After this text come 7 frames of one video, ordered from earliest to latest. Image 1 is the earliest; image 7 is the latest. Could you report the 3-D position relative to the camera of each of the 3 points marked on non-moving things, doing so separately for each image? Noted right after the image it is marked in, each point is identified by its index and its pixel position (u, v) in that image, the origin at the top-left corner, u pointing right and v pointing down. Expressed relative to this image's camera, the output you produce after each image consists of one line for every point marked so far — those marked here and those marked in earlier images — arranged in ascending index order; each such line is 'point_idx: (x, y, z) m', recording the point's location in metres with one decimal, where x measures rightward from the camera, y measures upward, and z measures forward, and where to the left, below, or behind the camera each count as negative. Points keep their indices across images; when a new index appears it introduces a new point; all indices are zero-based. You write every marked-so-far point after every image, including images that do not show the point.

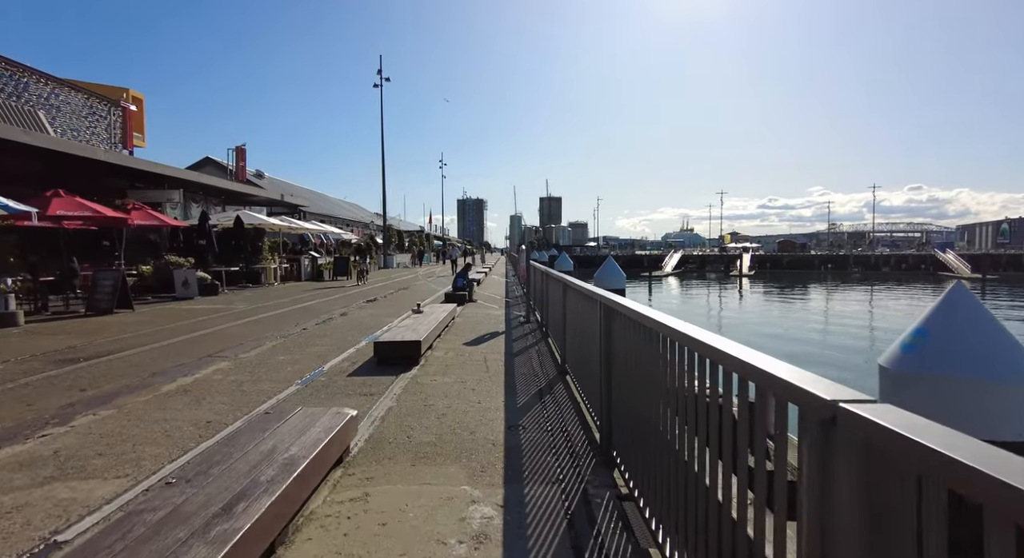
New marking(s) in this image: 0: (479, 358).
0: (-0.5, -1.3, +8.2) m
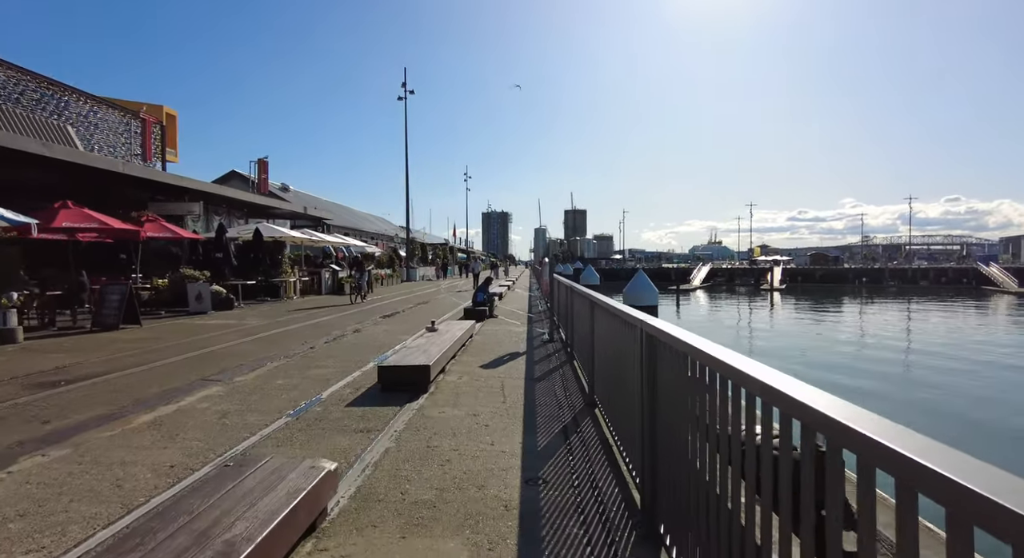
0: (-0.2, -1.6, +7.3) m
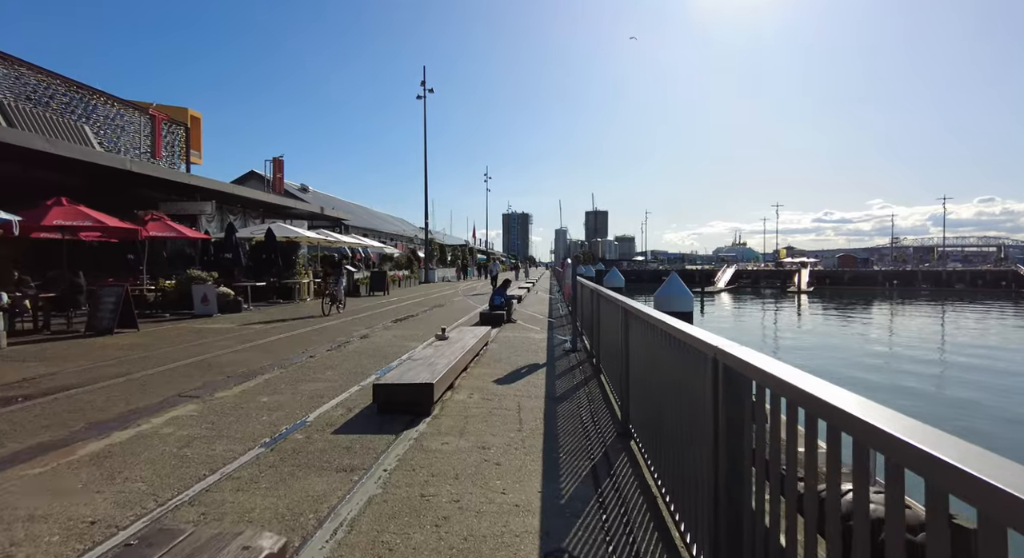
0: (0.0, -1.6, +6.3) m
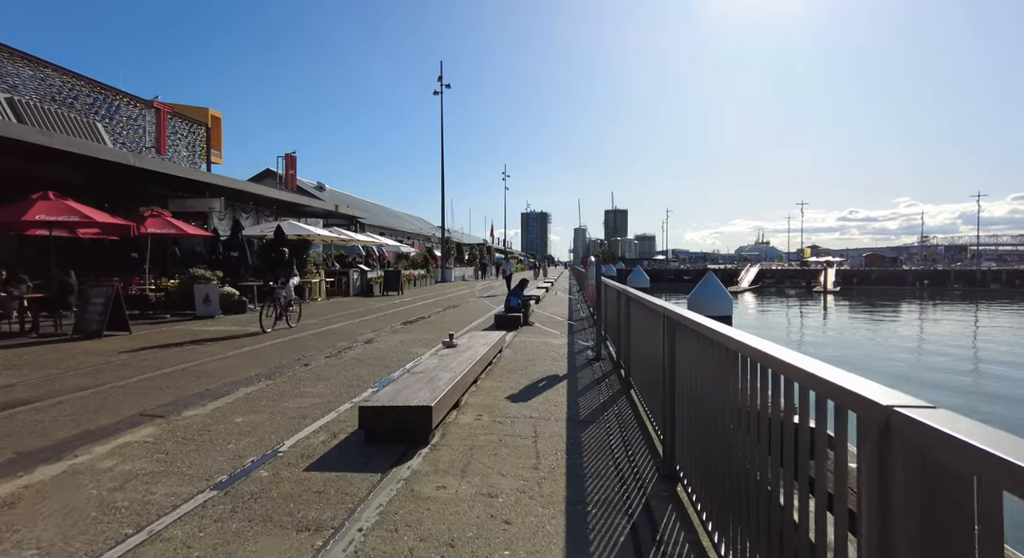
0: (+0.2, -1.6, +5.2) m
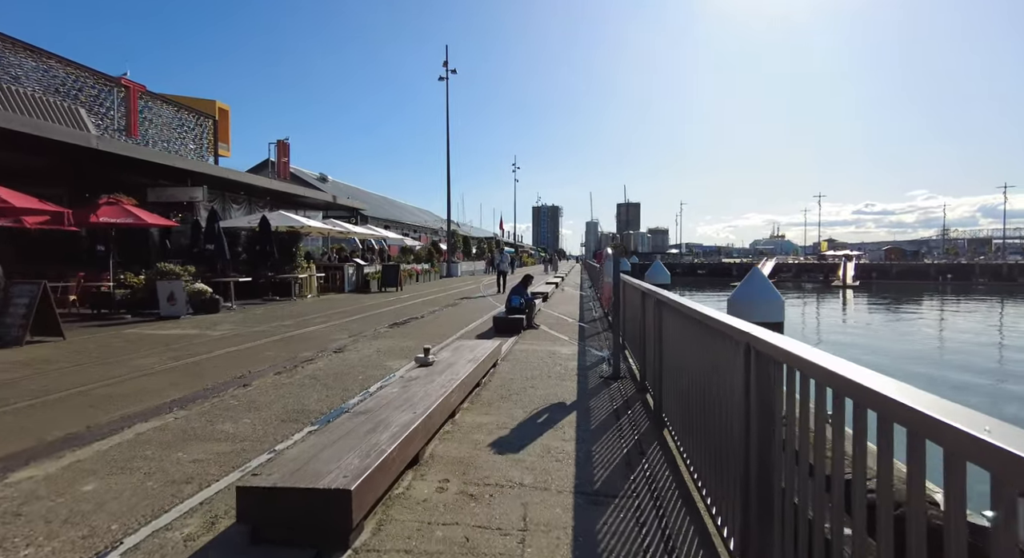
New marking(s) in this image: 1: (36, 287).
0: (0.0, -1.6, +3.4) m
1: (-8.6, -0.1, +8.9) m
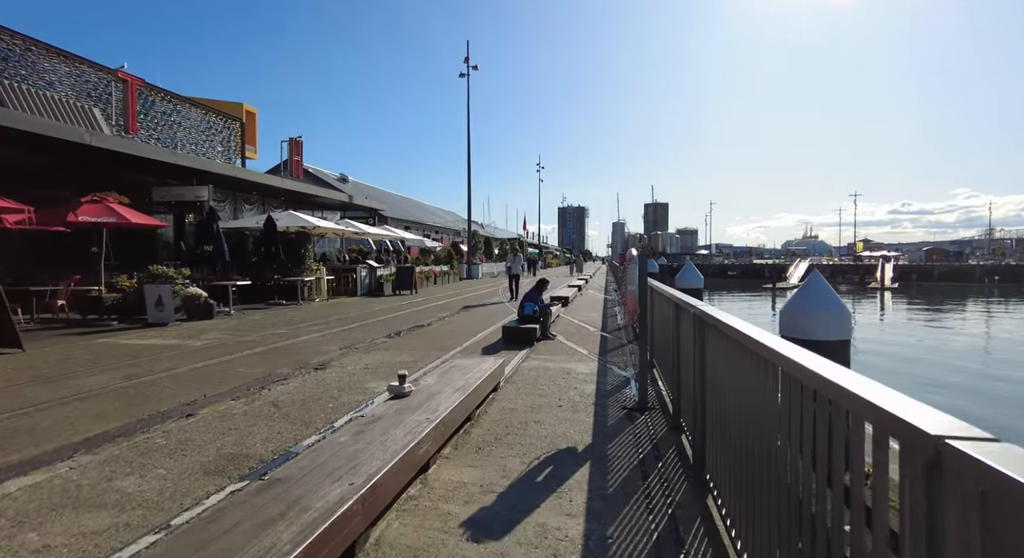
0: (-0.2, -1.7, +2.1) m
1: (-8.5, -0.2, +8.0) m
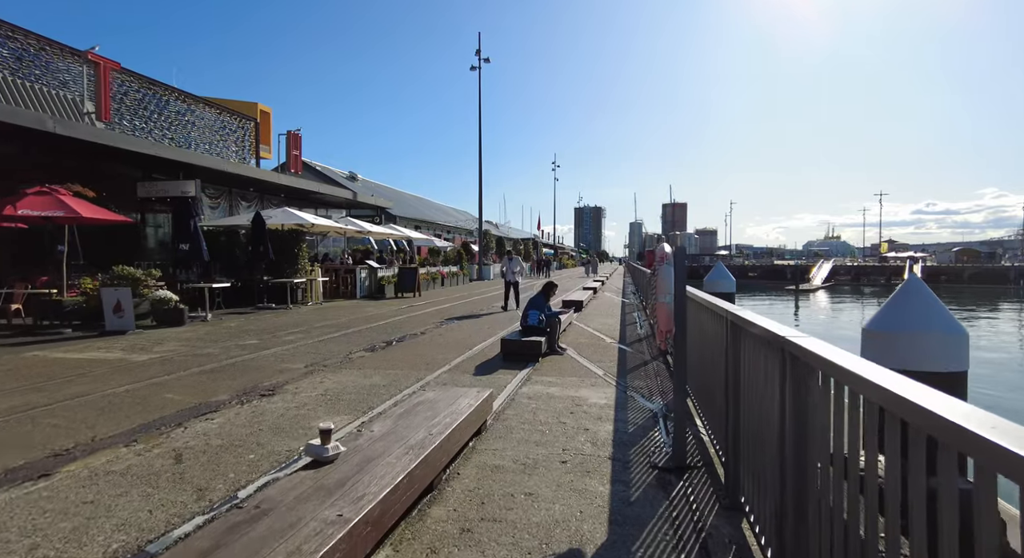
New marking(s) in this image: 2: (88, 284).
0: (-0.4, -1.8, +0.4) m
1: (-8.5, -0.3, +6.7) m
2: (-10.0, -0.1, +11.4) m
